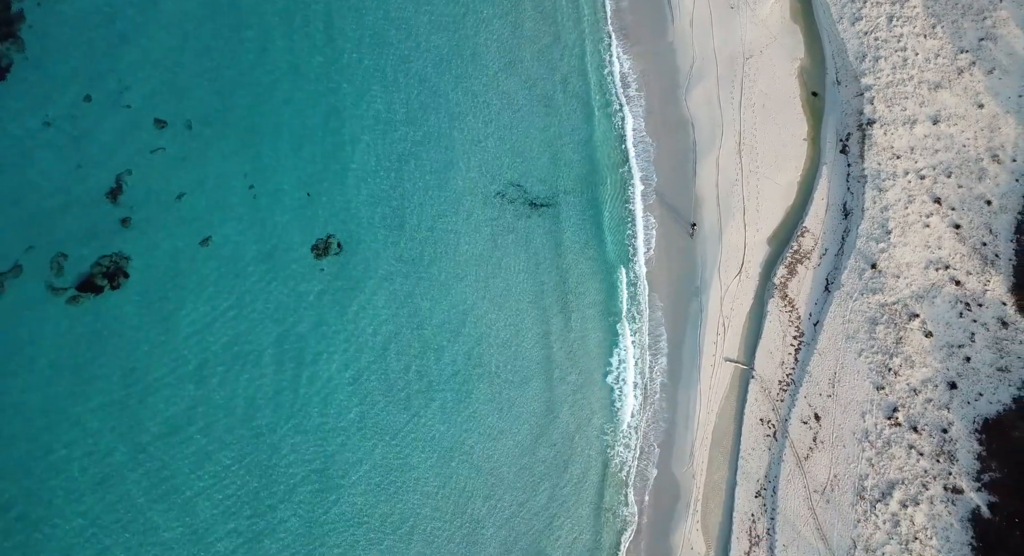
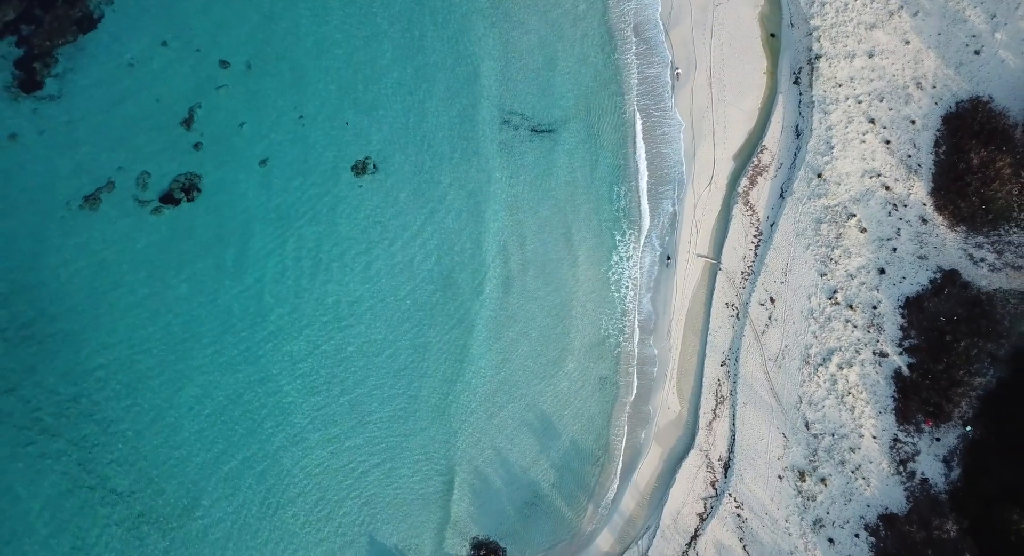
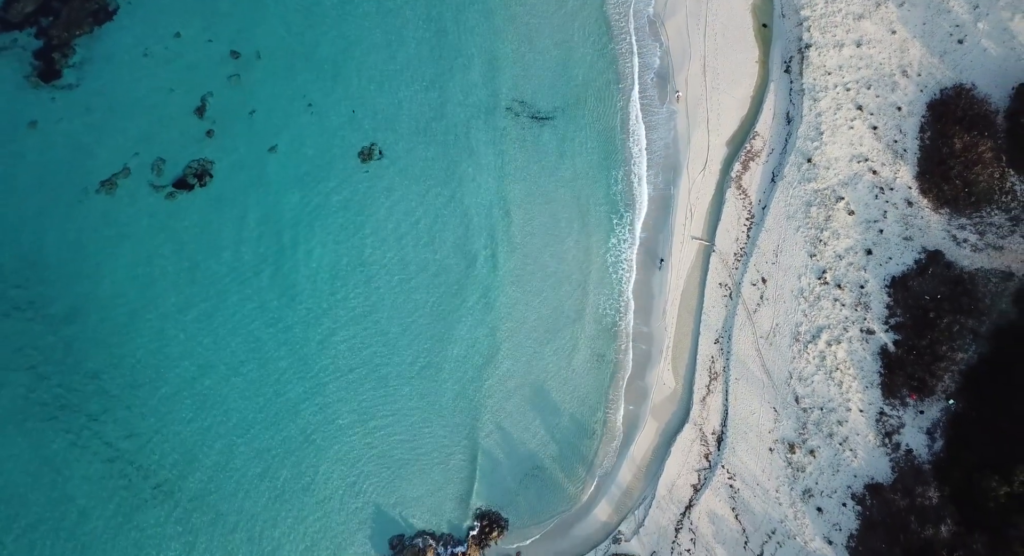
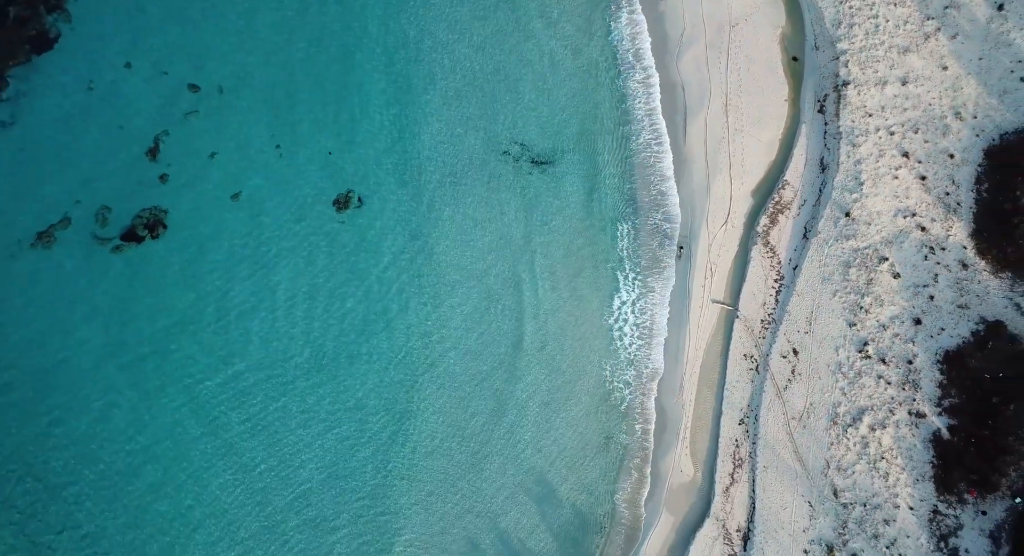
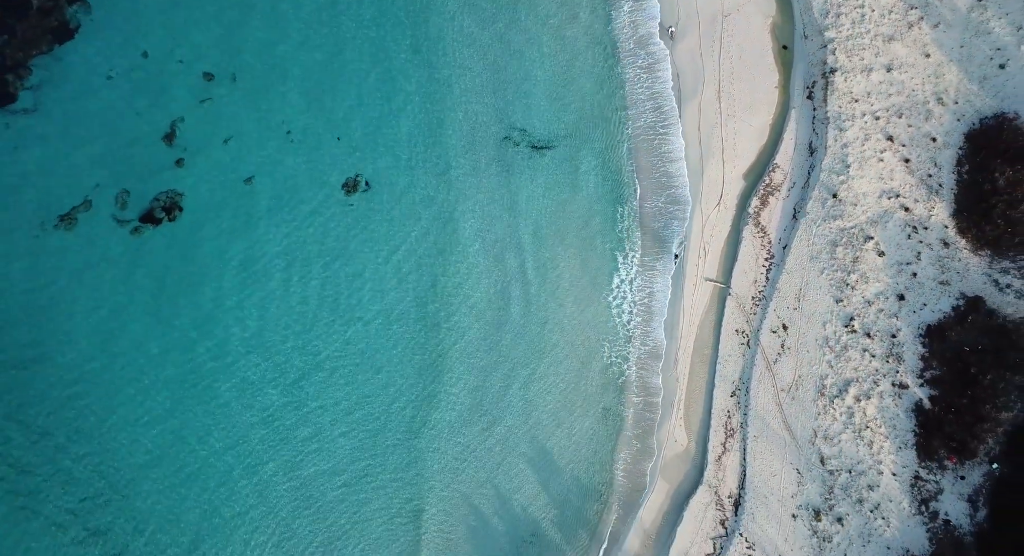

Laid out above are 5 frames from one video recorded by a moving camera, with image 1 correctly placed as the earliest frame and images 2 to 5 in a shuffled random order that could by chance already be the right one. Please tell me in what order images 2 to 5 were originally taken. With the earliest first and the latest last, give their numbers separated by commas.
4, 5, 2, 3
